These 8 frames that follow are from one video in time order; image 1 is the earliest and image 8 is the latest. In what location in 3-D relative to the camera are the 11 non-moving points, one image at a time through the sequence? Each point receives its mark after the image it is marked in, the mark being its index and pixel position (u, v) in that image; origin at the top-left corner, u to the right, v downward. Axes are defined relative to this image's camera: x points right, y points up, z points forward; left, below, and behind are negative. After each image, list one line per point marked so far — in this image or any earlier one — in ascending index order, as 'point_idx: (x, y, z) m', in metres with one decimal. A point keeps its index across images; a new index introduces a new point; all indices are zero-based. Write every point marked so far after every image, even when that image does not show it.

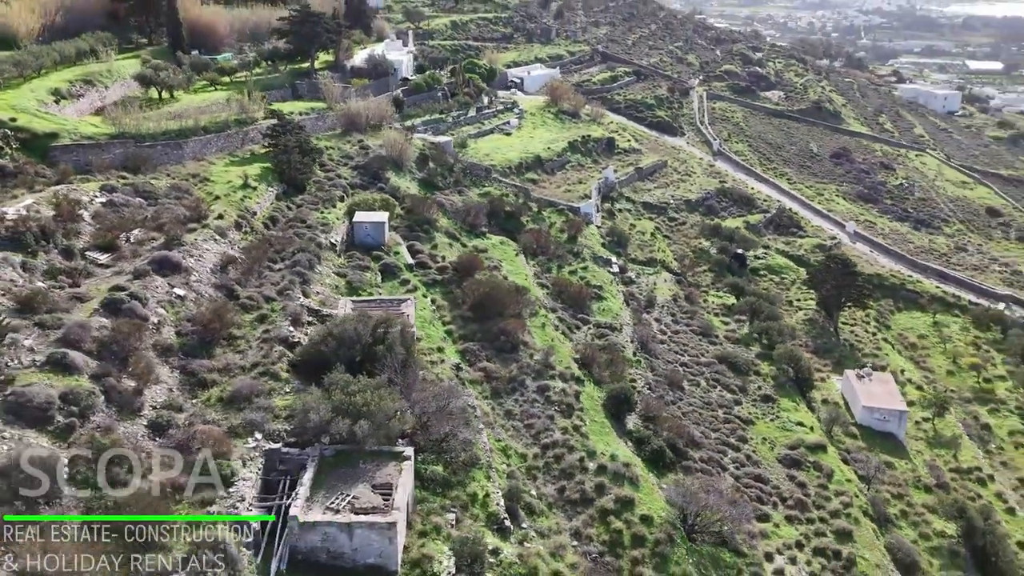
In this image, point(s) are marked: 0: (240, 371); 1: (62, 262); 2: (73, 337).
0: (-5.4, -1.7, +16.1) m
1: (-9.7, +0.5, +17.1) m
2: (-7.9, -0.9, +14.4) m
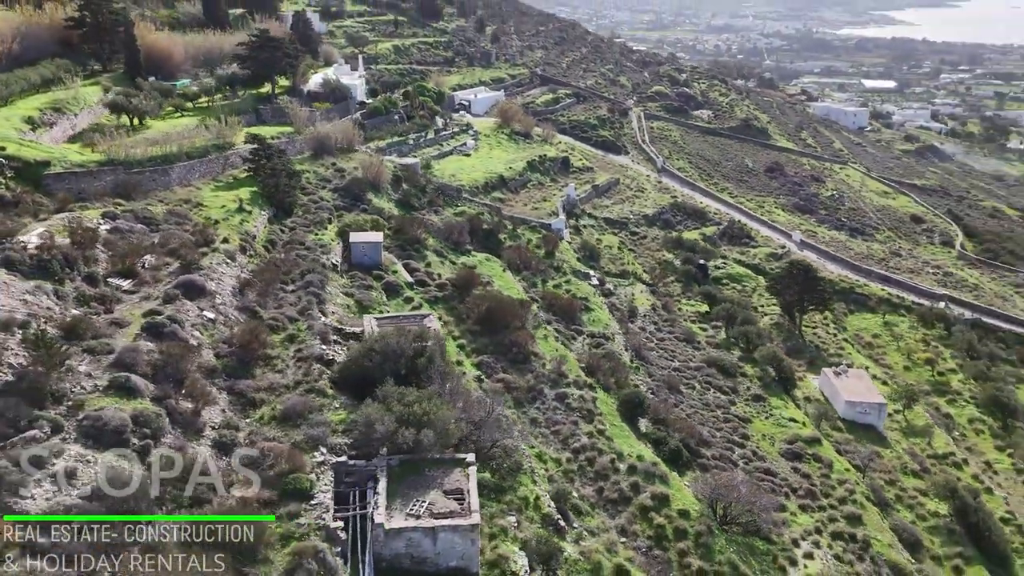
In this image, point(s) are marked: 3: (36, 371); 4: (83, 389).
0: (-4.5, -2.1, +16.2) m
1: (-8.9, -0.1, +16.9) m
2: (-6.9, -1.3, +14.3) m
3: (-7.7, -1.3, +12.8) m
4: (-7.2, -1.7, +13.2) m
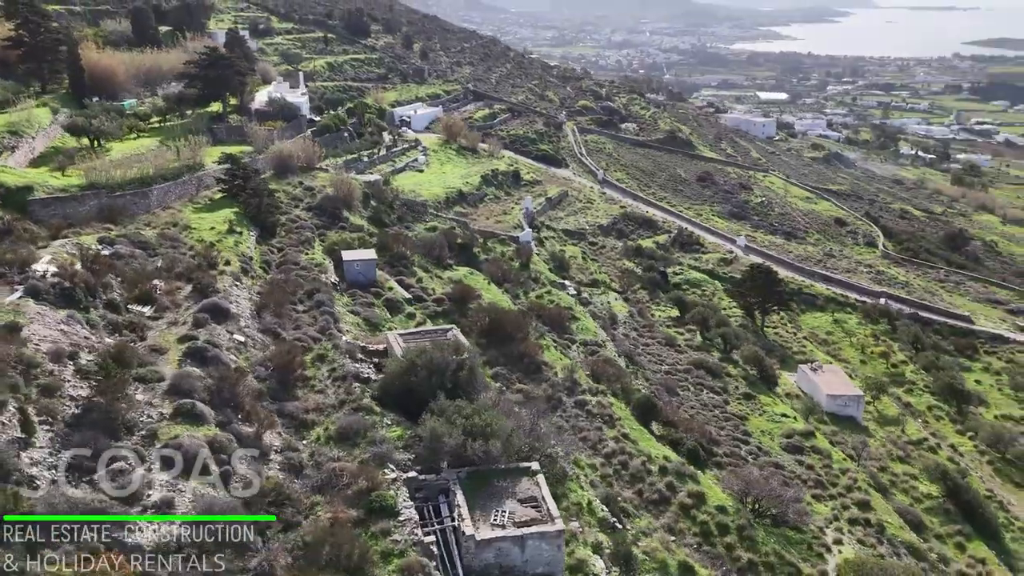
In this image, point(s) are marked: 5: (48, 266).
0: (-3.5, -2.4, +16.0) m
1: (-8.1, -0.6, +16.3) m
2: (-5.7, -1.7, +13.9) m
3: (-6.3, -1.8, +12.3) m
4: (-5.9, -2.1, +12.7) m
5: (-9.7, +0.4, +16.7) m
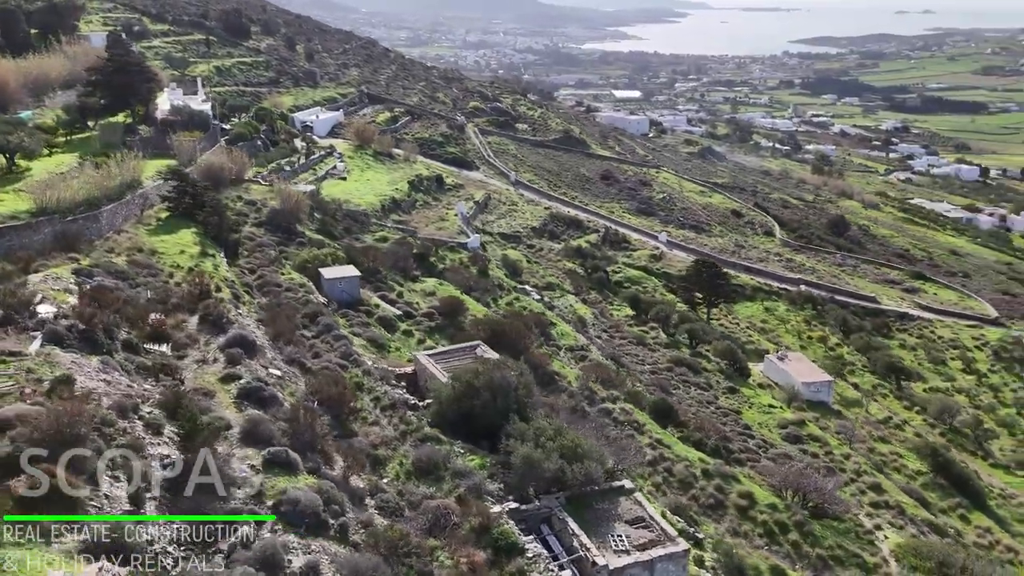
0: (-2.1, -2.9, +14.9) m
1: (-6.7, -1.3, +14.4) m
2: (-3.9, -2.3, +12.5) m
3: (-4.3, -2.3, +10.8) m
4: (-3.9, -2.6, +11.3) m
5: (-8.4, -0.4, +14.7) m
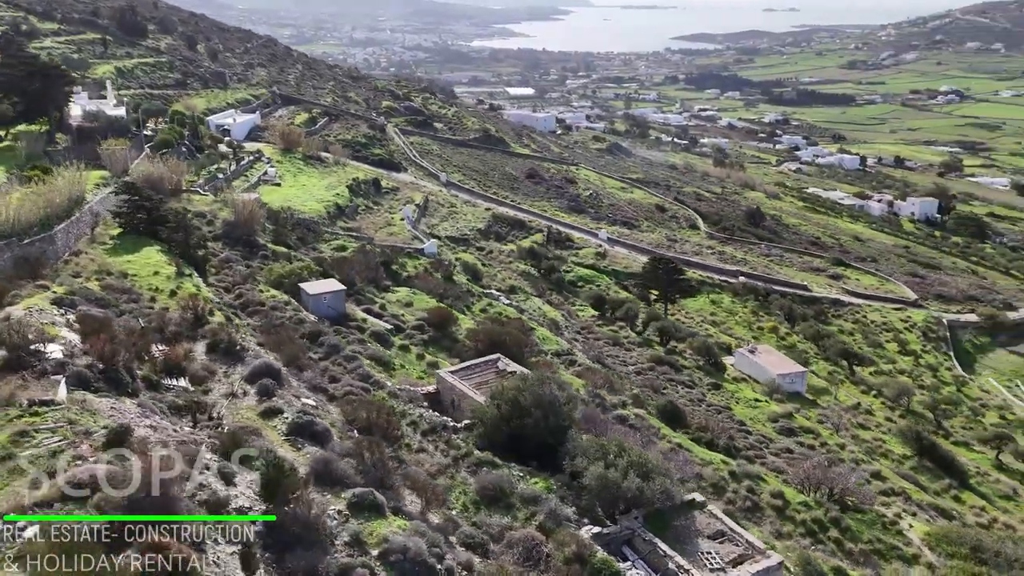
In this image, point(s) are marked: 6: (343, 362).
0: (-1.0, -3.2, +14.0) m
1: (-5.6, -1.8, +13.0) m
2: (-2.5, -2.7, +11.4) m
3: (-2.7, -2.7, +9.7) m
4: (-2.3, -3.0, +10.2) m
5: (-7.3, -1.0, +13.0) m
6: (-3.9, -1.7, +18.1) m
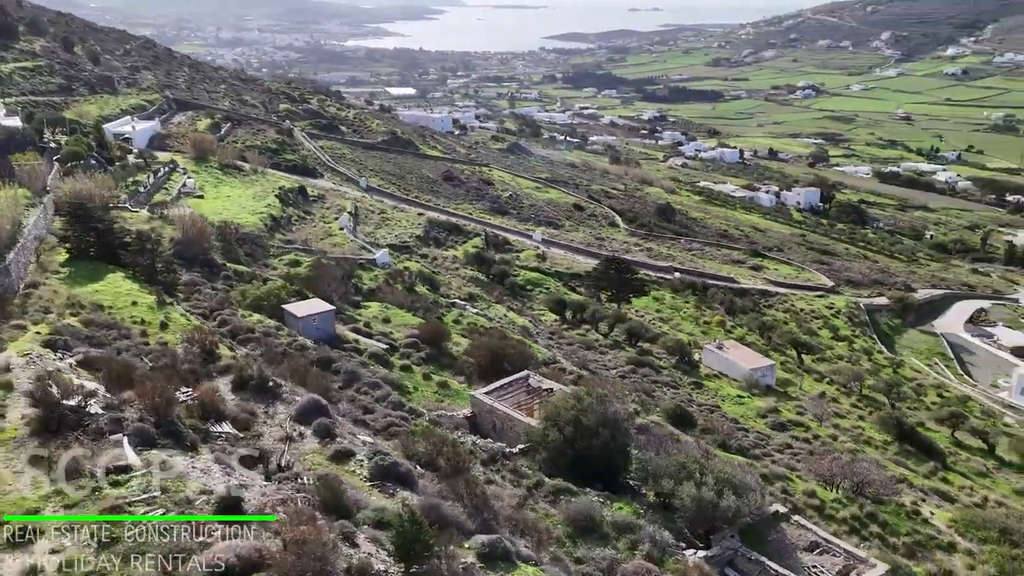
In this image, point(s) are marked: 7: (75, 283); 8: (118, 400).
0: (+0.4, -3.5, +13.2) m
1: (-4.1, -2.4, +11.6) m
2: (-0.8, -3.1, +10.4) m
3: (-0.7, -3.1, +8.7) m
4: (-0.4, -3.4, +9.3) m
5: (-5.8, -1.6, +11.4) m
6: (-3.1, -2.2, +16.8) m
7: (-11.0, +0.1, +20.0) m
8: (-5.8, -1.6, +11.5) m
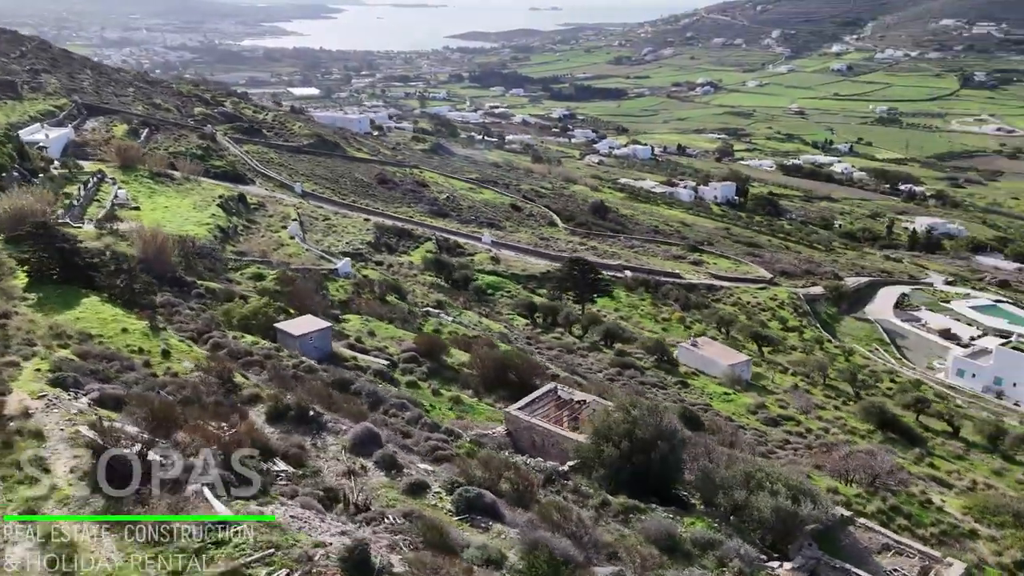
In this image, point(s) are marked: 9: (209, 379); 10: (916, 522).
0: (+1.5, -3.7, +12.8) m
1: (-2.8, -2.7, +10.7) m
2: (+0.6, -3.3, +9.8) m
3: (+0.9, -3.4, +8.1) m
4: (+1.1, -3.6, +8.7) m
5: (-4.5, -2.1, +10.2) m
6: (-2.4, -2.5, +16.0) m
7: (-10.6, -0.5, +18.2) m
8: (-4.5, -2.1, +10.3) m
9: (-5.6, -1.7, +14.6) m
10: (+8.9, -5.2, +17.6) m
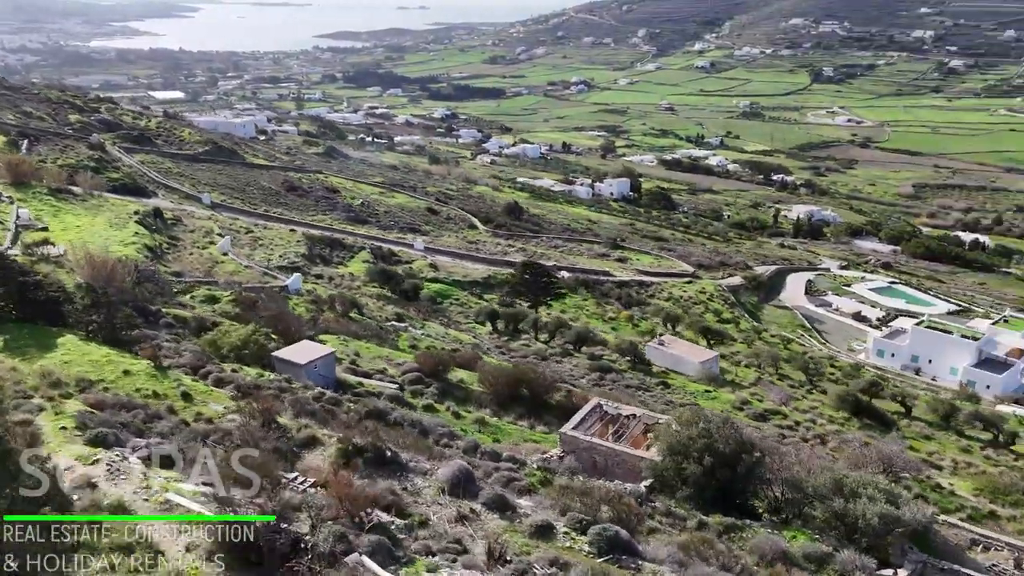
0: (+3.1, -3.9, +12.3) m
1: (-0.9, -3.1, +9.7) m
2: (+2.6, -3.6, +9.3) m
3: (+3.1, -3.6, +7.7) m
4: (+3.3, -3.8, +8.3) m
5: (-2.6, -2.6, +9.0) m
6: (-1.2, -2.9, +14.9) m
7: (-9.8, -1.3, +16.0) m
8: (-2.6, -2.6, +9.1) m
9: (-4.3, -2.2, +13.2) m
10: (+9.8, -5.1, +18.2) m
